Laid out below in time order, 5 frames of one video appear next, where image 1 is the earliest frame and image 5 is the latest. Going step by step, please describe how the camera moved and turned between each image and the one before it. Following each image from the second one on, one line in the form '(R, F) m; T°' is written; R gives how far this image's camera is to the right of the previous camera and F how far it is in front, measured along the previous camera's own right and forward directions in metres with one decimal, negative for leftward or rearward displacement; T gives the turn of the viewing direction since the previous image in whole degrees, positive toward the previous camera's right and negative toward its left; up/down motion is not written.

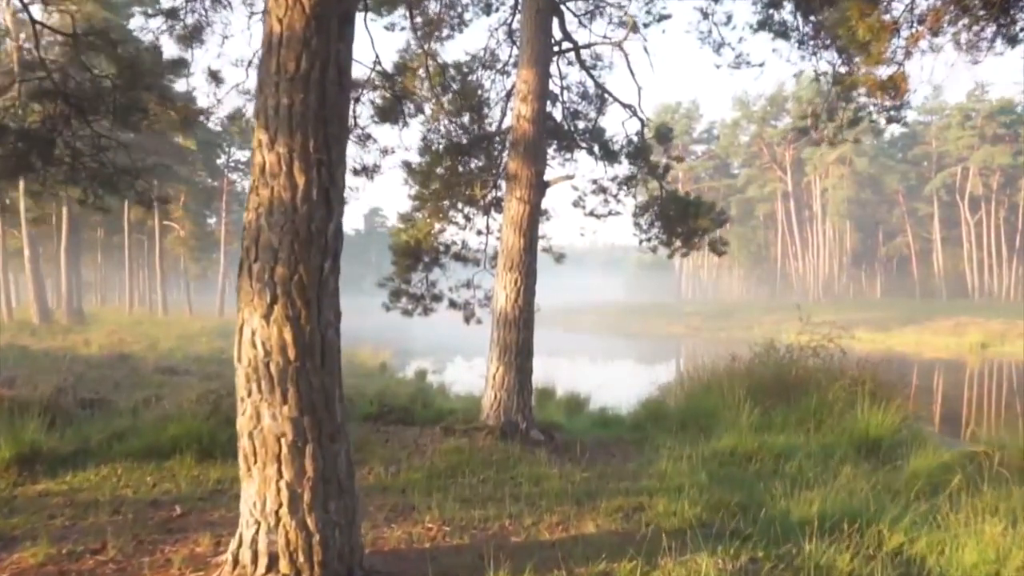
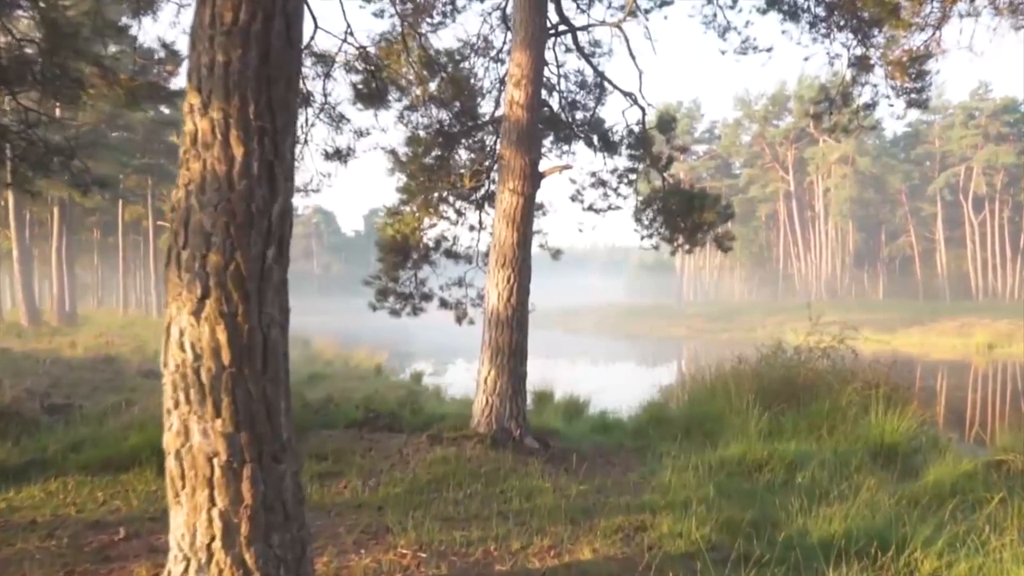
(+0.1, +0.5) m; 0°
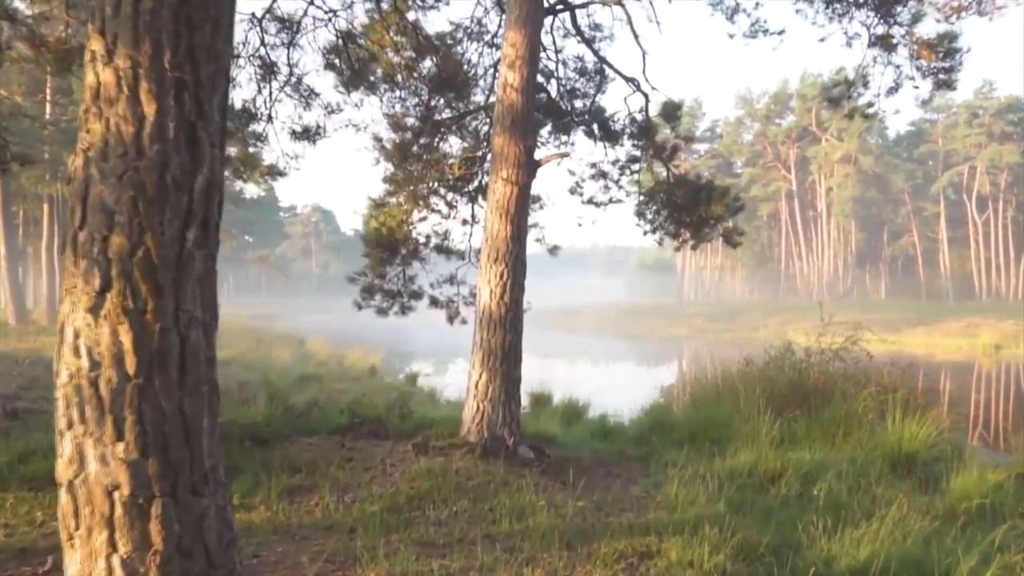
(+0.1, +0.5) m; 0°
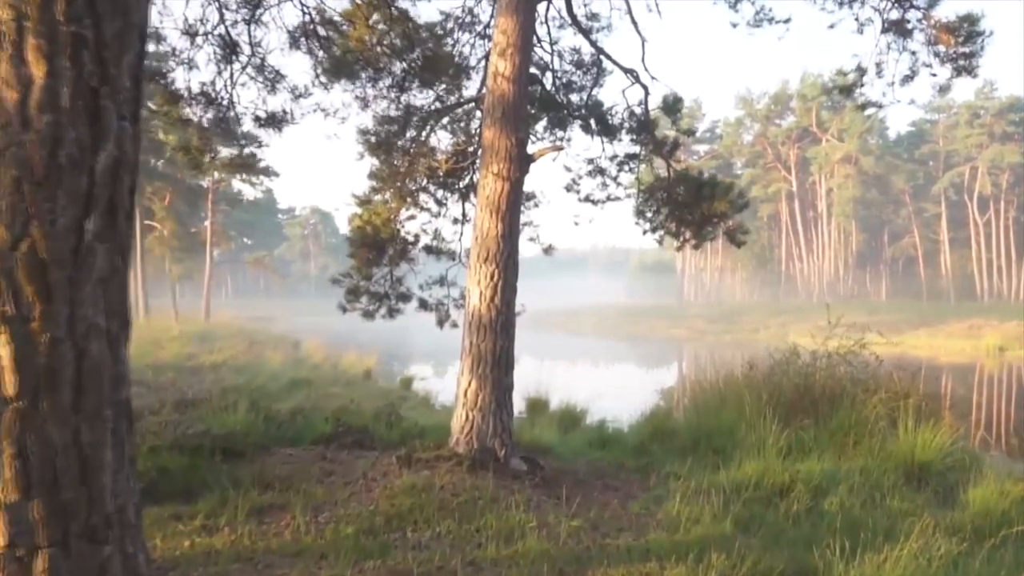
(+0.1, +0.4) m; 0°
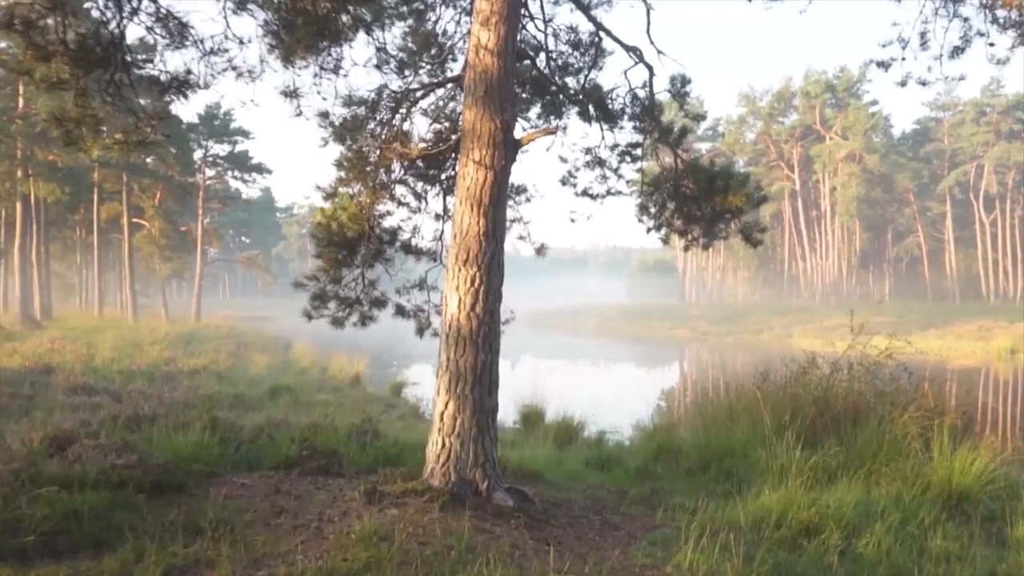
(+0.1, +0.9) m; 0°
